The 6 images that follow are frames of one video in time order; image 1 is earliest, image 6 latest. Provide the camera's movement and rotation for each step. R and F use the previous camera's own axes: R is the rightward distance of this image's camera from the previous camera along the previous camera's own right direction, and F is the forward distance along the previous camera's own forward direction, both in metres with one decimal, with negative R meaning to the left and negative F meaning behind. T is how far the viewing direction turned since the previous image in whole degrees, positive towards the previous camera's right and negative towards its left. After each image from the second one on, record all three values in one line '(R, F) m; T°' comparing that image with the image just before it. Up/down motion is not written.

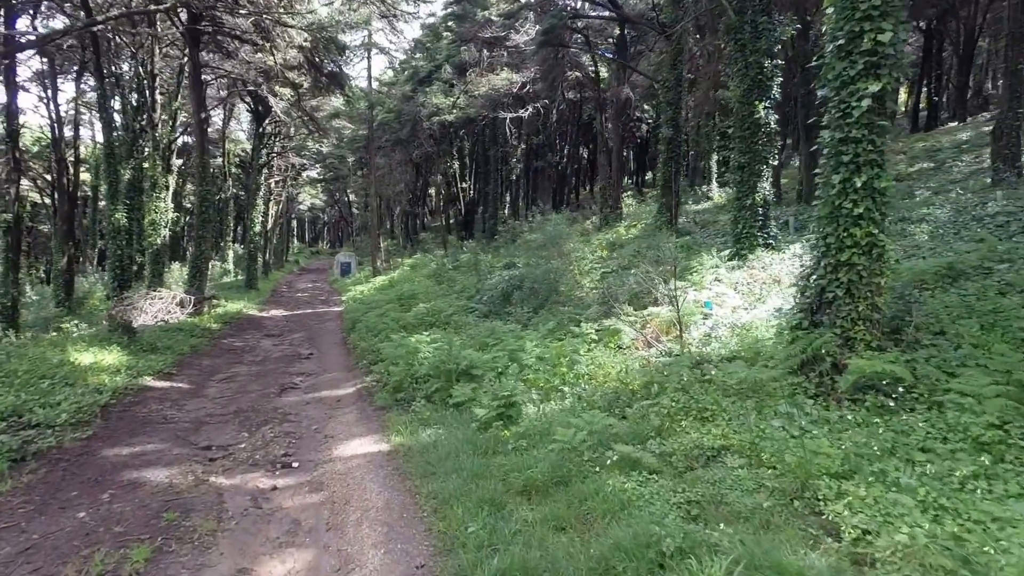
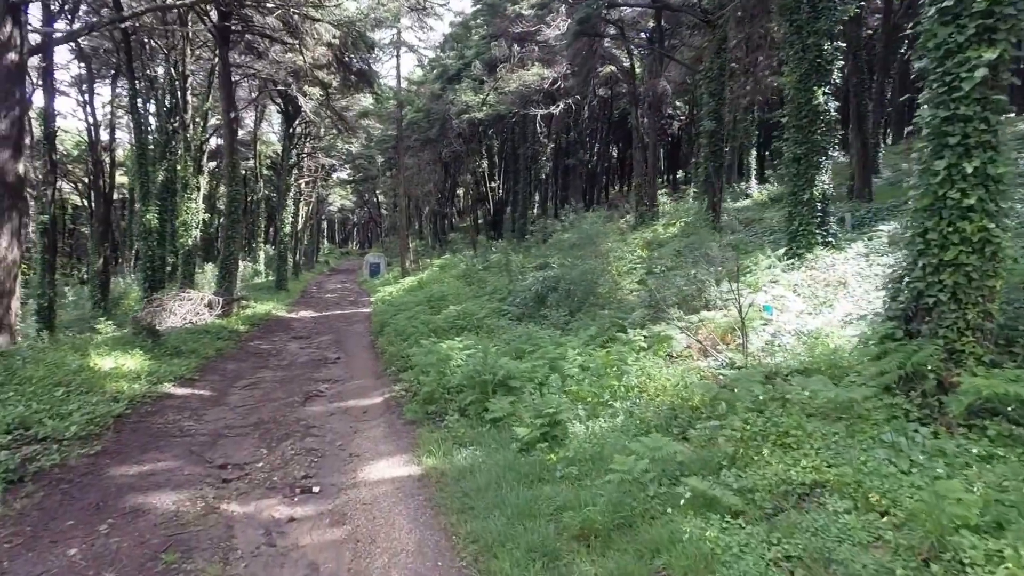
(-0.2, +0.7) m; -3°
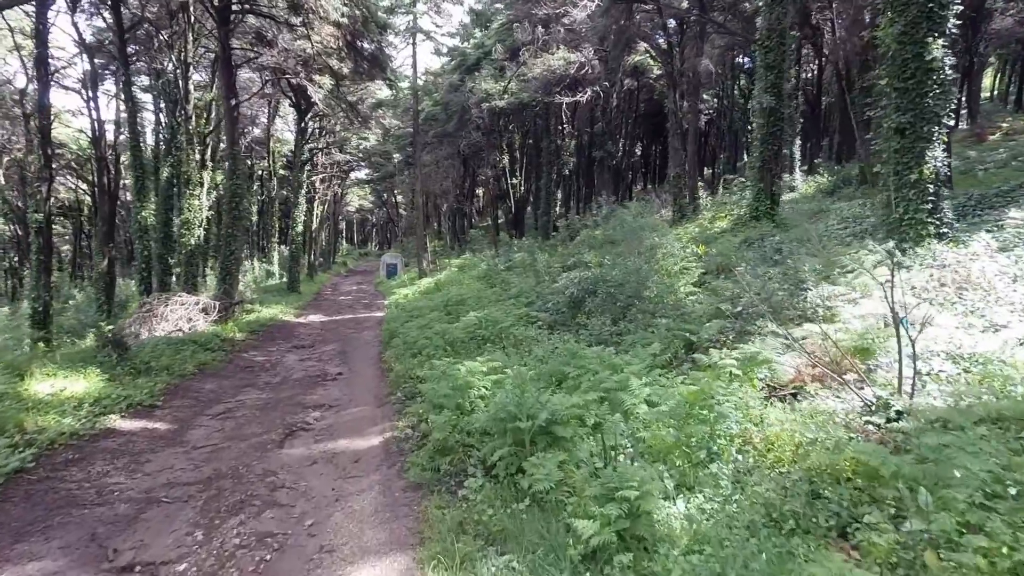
(-0.2, +2.0) m; -2°
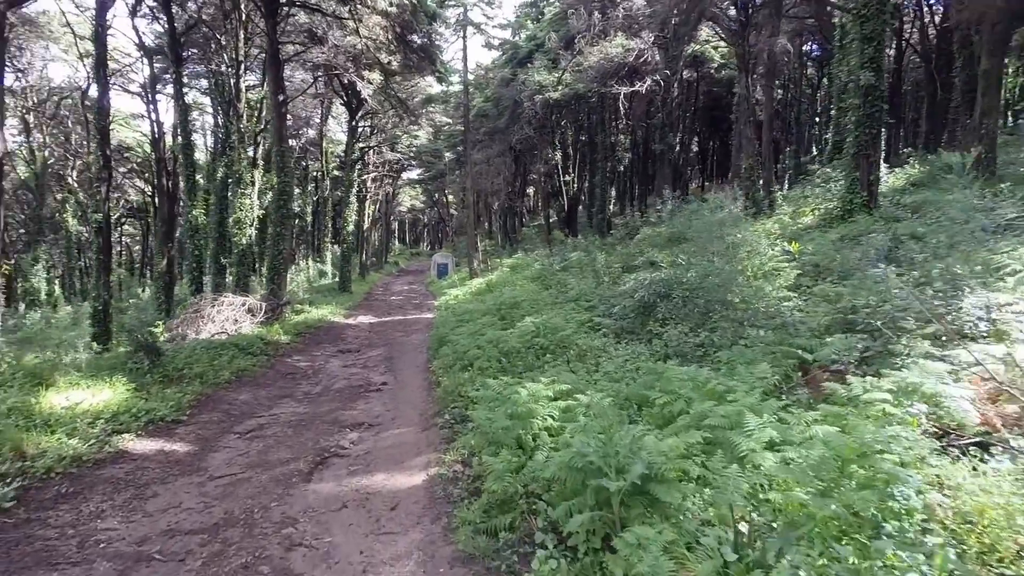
(-0.2, +1.2) m; -5°
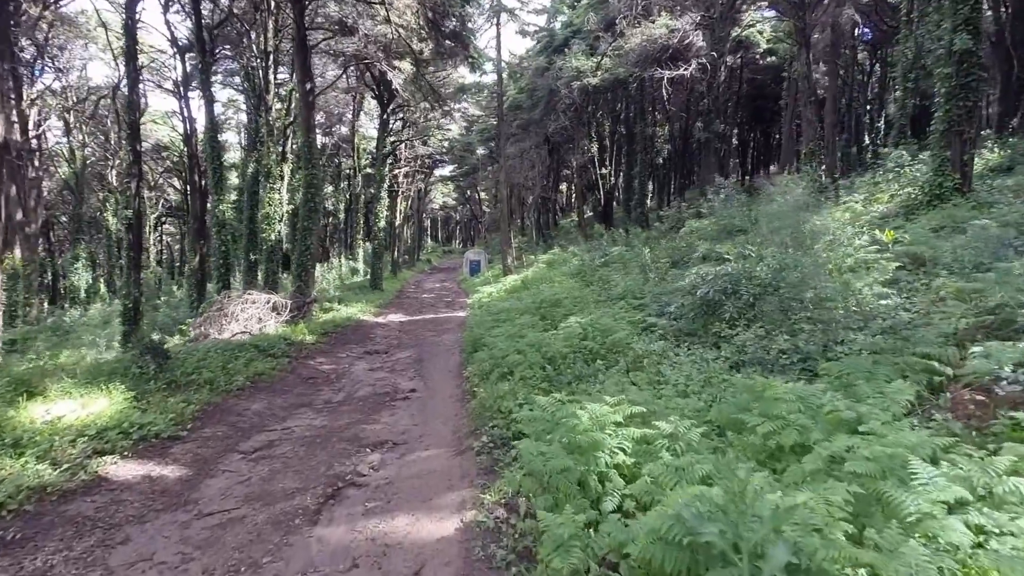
(-0.2, +1.1) m; -3°
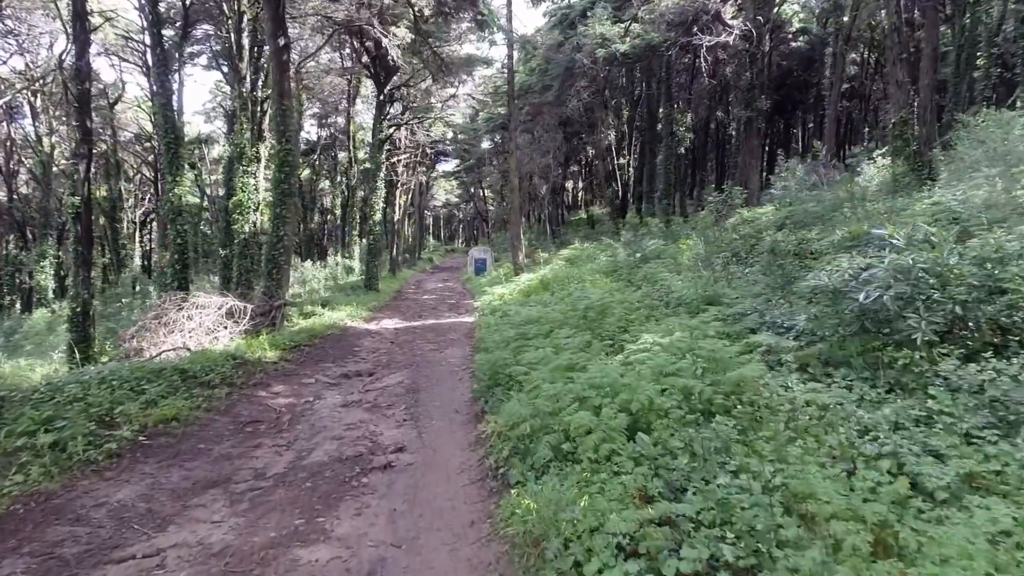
(-0.4, +3.3) m; 0°
